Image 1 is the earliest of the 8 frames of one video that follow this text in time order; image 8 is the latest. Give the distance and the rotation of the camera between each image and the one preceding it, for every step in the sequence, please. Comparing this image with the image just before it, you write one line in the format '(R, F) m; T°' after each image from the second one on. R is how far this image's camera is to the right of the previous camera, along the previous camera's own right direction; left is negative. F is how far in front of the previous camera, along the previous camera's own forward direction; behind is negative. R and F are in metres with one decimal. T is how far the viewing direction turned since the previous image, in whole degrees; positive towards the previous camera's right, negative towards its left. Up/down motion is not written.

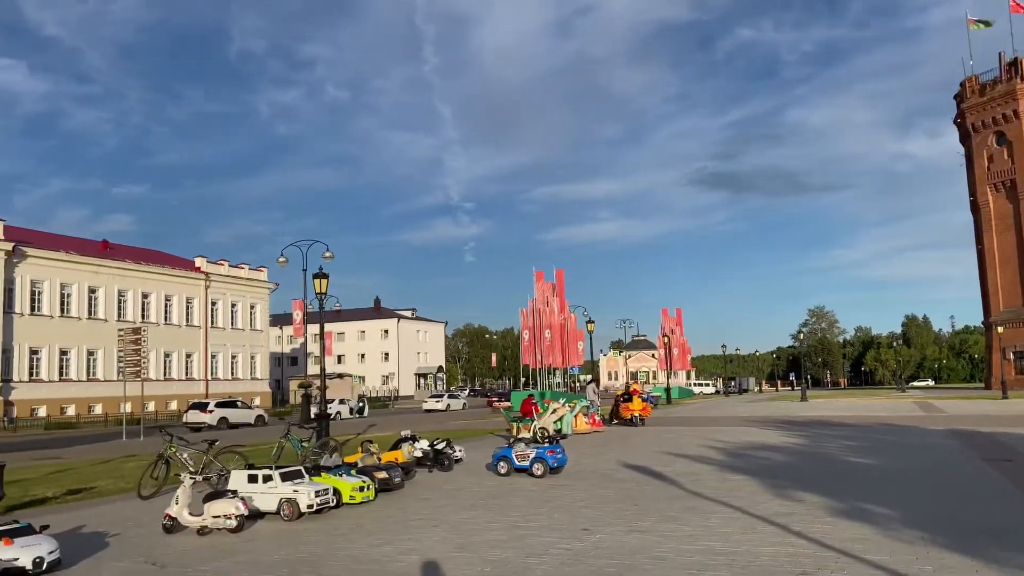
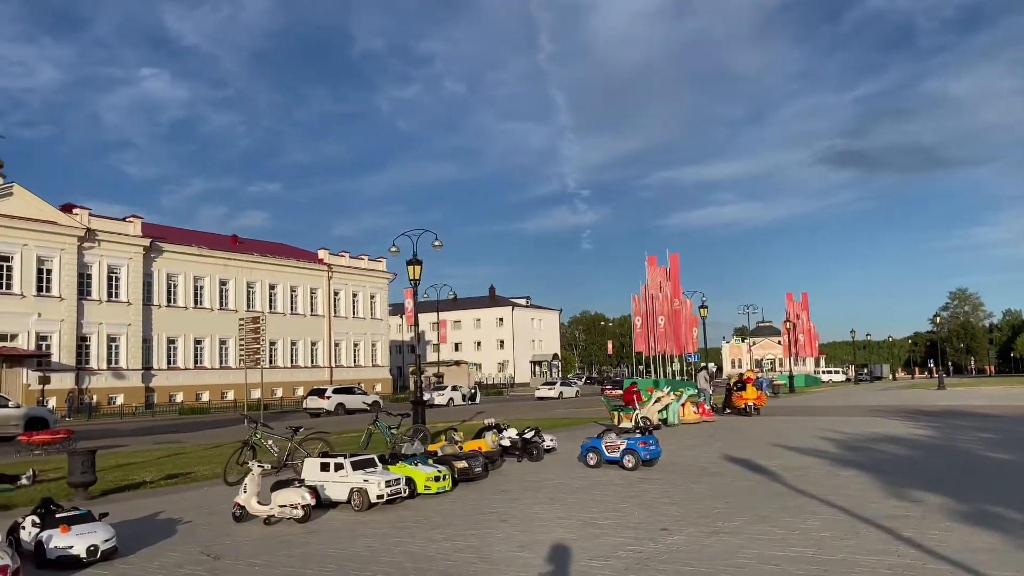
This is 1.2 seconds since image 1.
(+0.5, +0.7) m; -8°
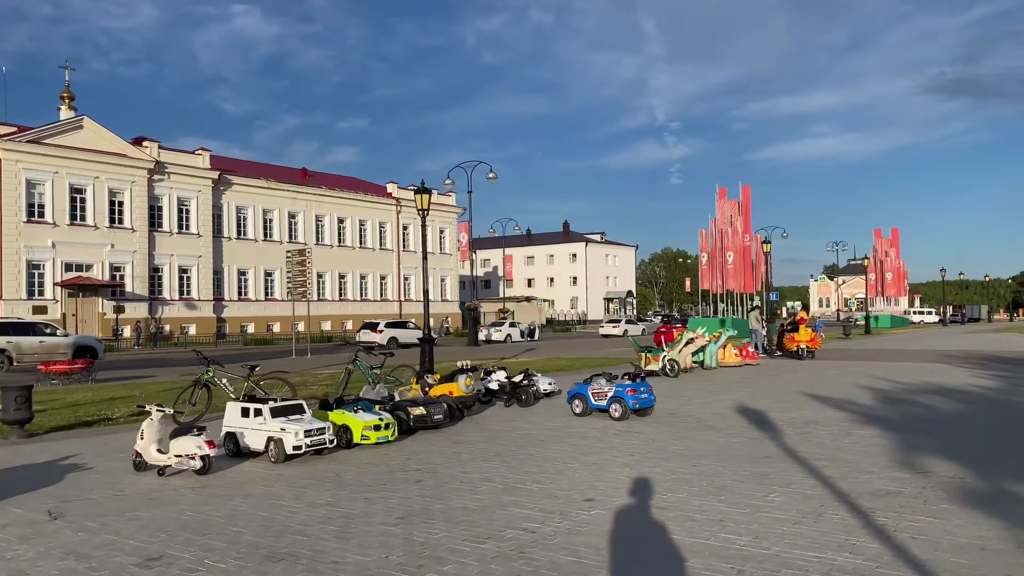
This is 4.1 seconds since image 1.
(+1.6, +1.6) m; -6°
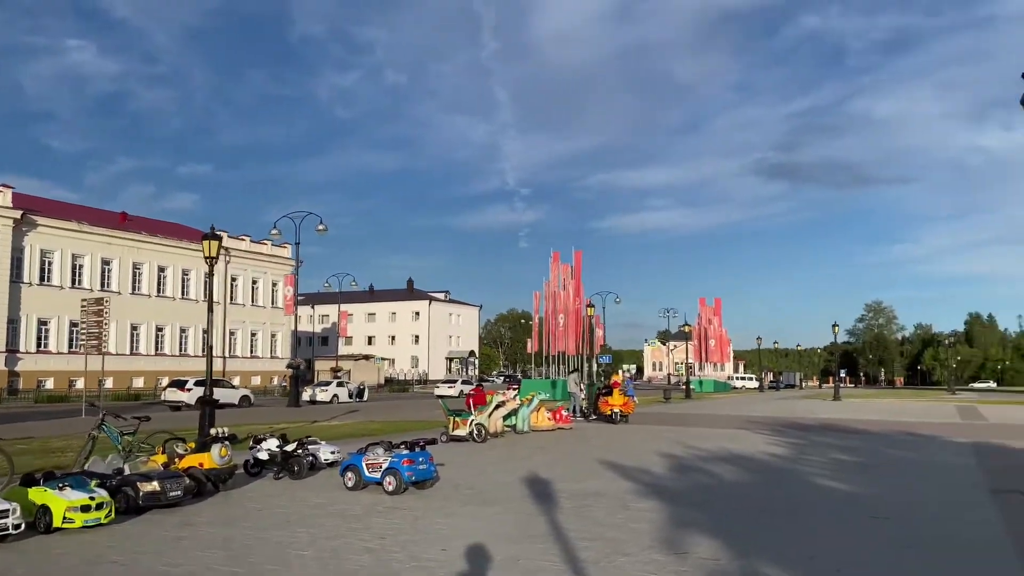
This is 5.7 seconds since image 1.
(+1.1, +0.8) m; +10°
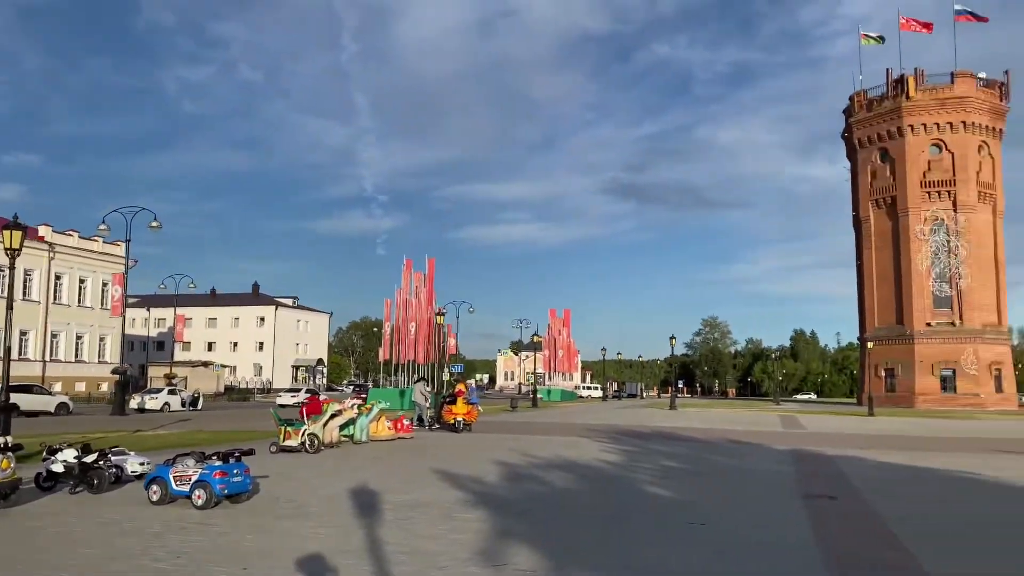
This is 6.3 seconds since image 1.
(+0.3, +0.3) m; +10°
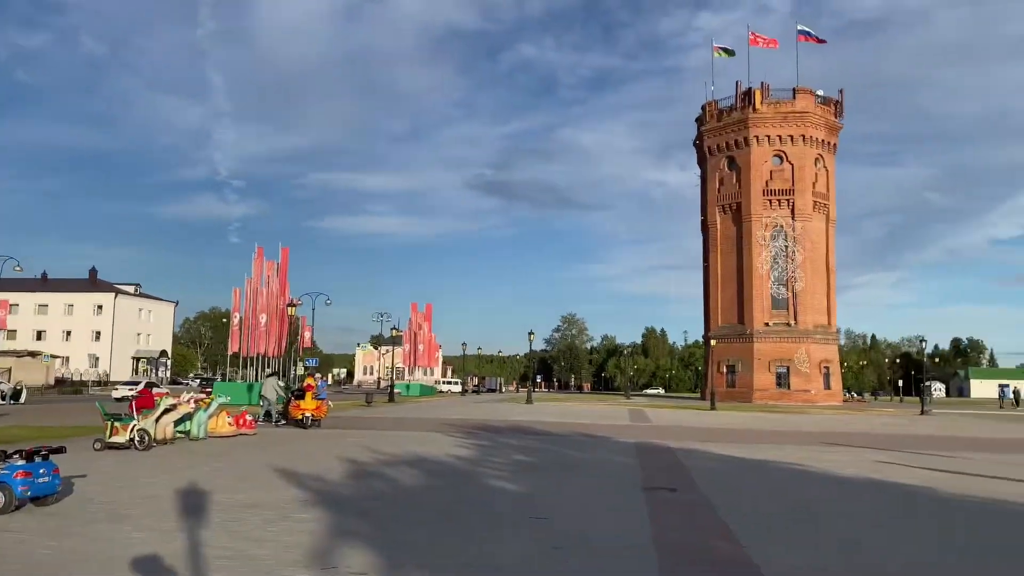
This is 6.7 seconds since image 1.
(+0.2, +0.3) m; +9°
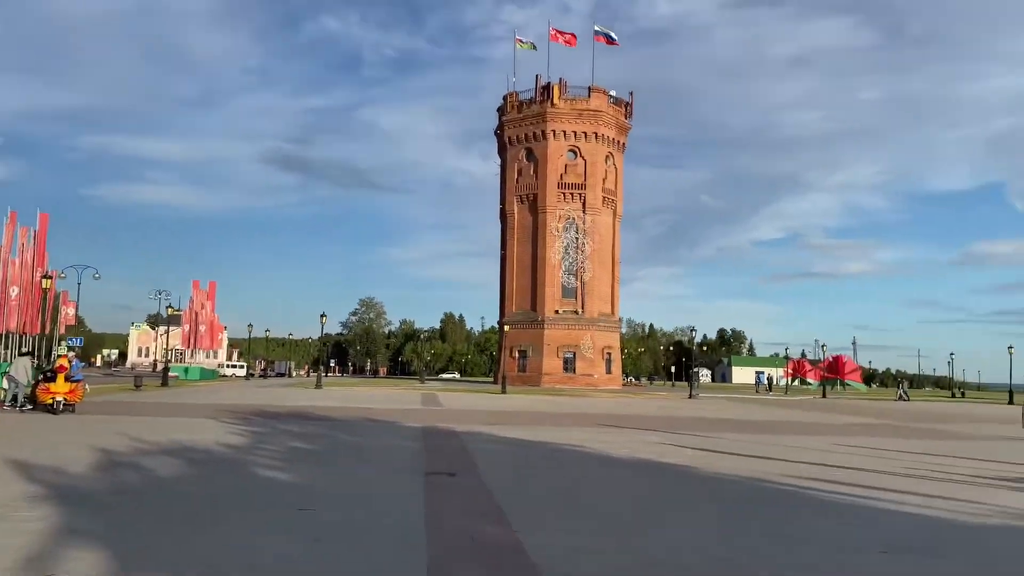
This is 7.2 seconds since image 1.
(+0.2, +0.3) m; +14°
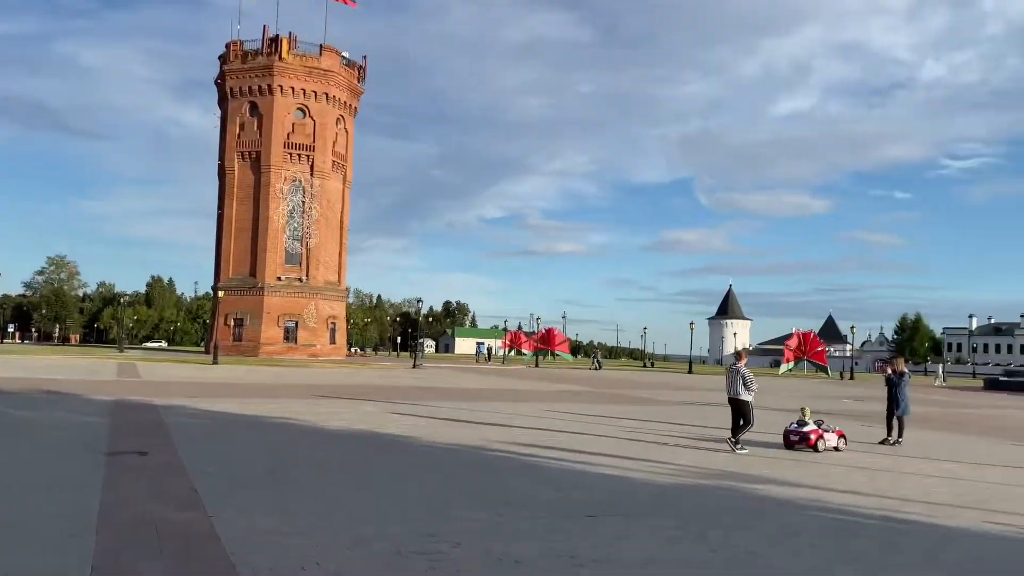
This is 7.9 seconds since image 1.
(+0.1, +0.5) m; +19°
